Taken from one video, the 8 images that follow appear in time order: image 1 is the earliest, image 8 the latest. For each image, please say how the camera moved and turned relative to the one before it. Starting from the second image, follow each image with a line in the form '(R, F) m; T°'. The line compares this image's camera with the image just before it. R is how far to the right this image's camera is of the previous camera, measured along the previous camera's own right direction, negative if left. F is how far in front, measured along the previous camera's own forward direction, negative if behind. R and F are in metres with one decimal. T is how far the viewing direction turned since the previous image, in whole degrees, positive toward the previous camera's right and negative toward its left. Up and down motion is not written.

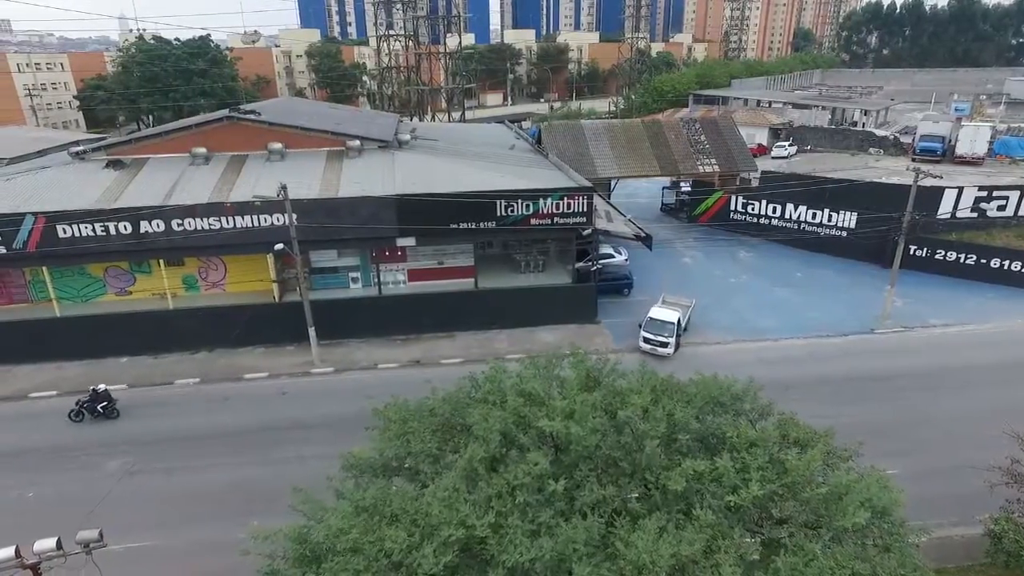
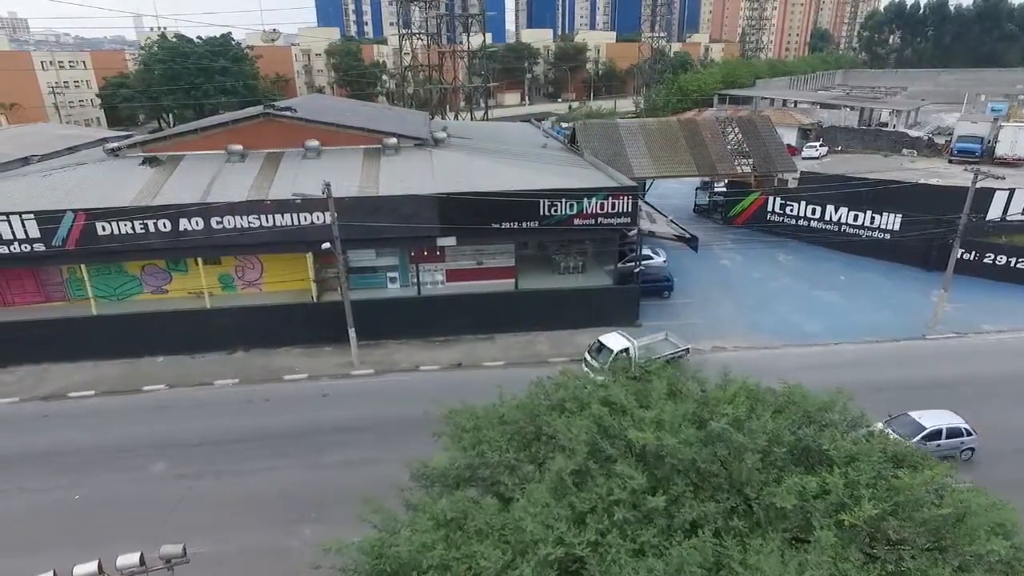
(-1.0, +0.4) m; -1°
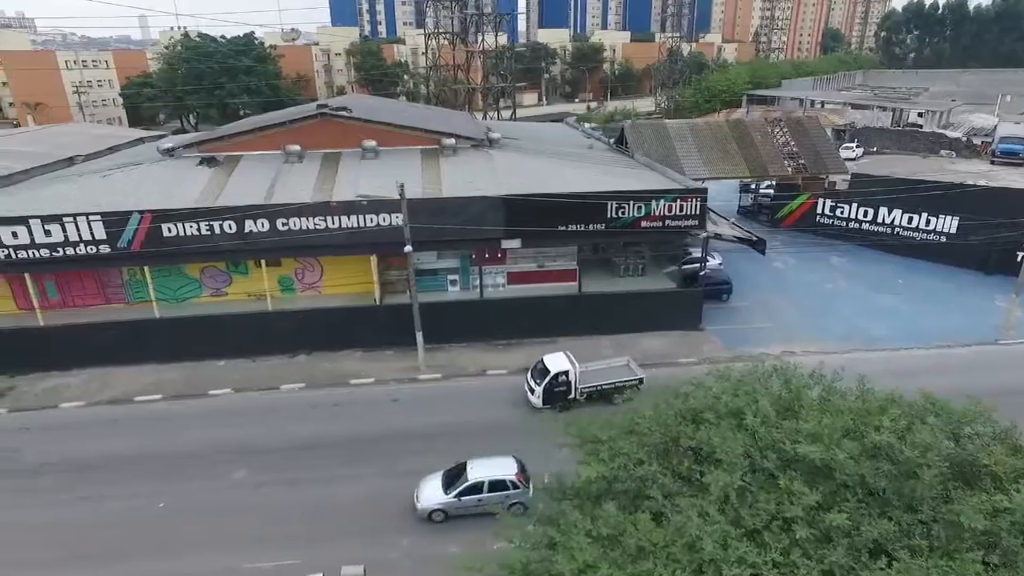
(-1.9, +0.3) m; 0°
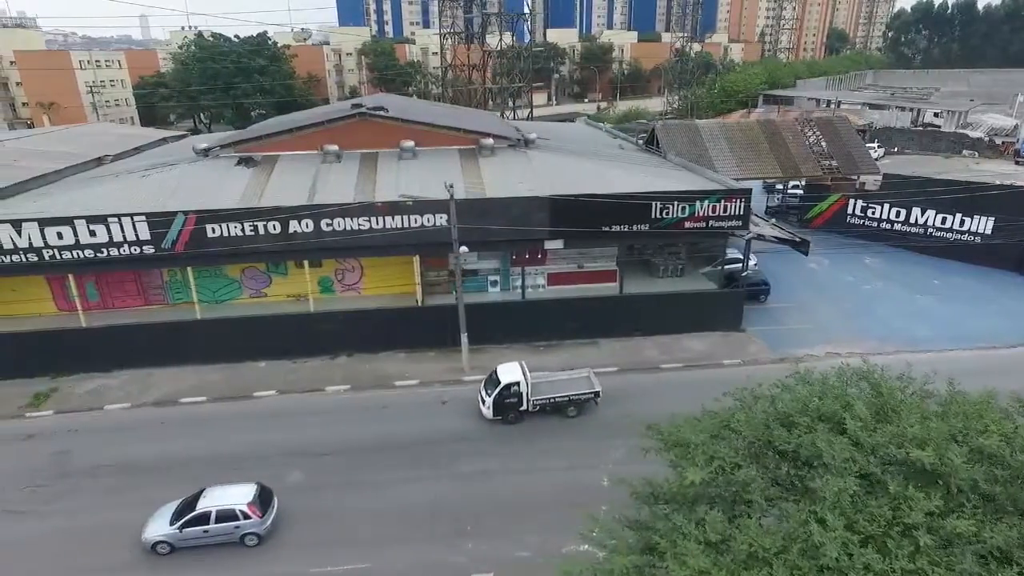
(-1.3, +0.1) m; 0°
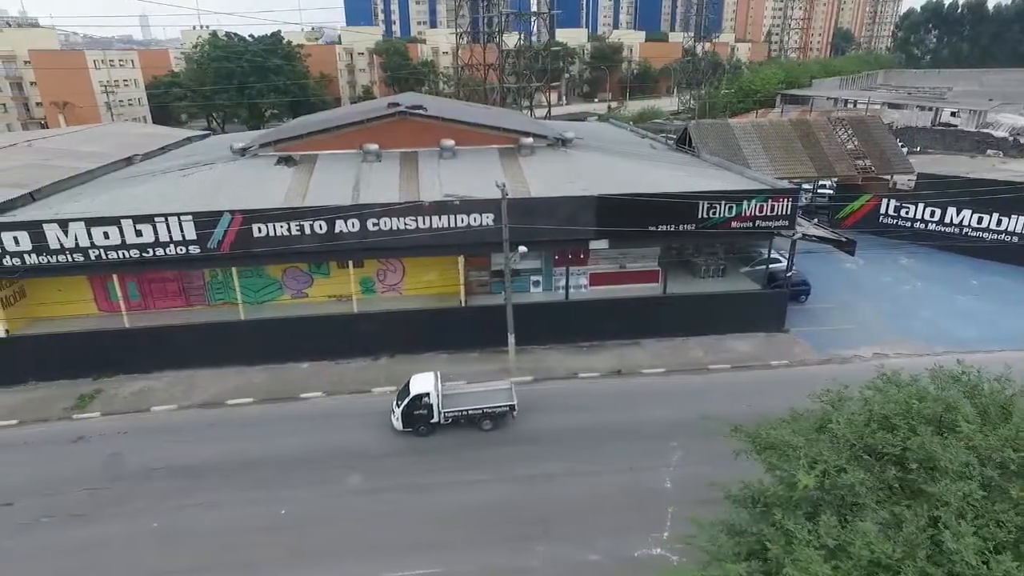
(-1.3, +0.2) m; 0°
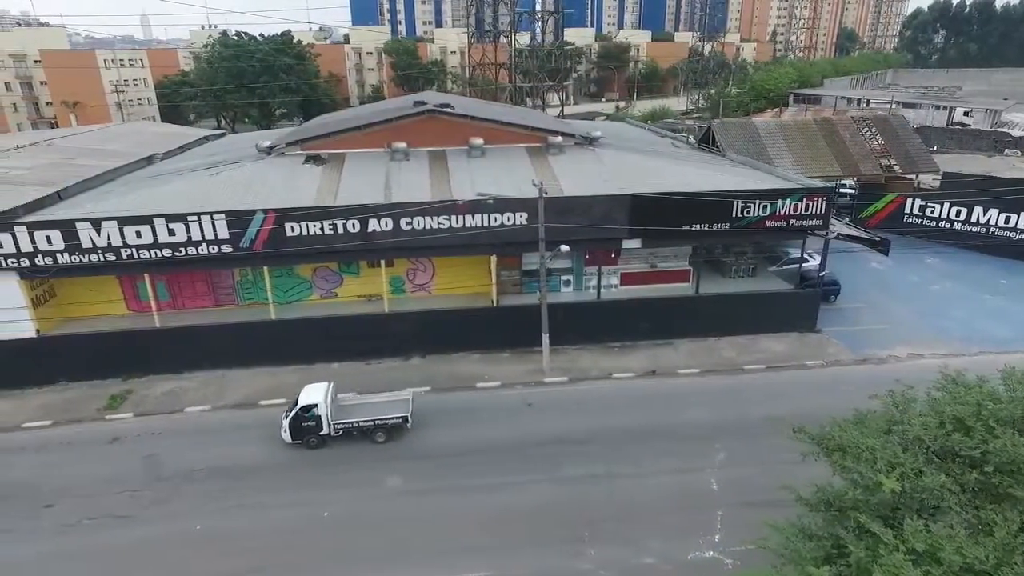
(-0.9, +0.2) m; 0°
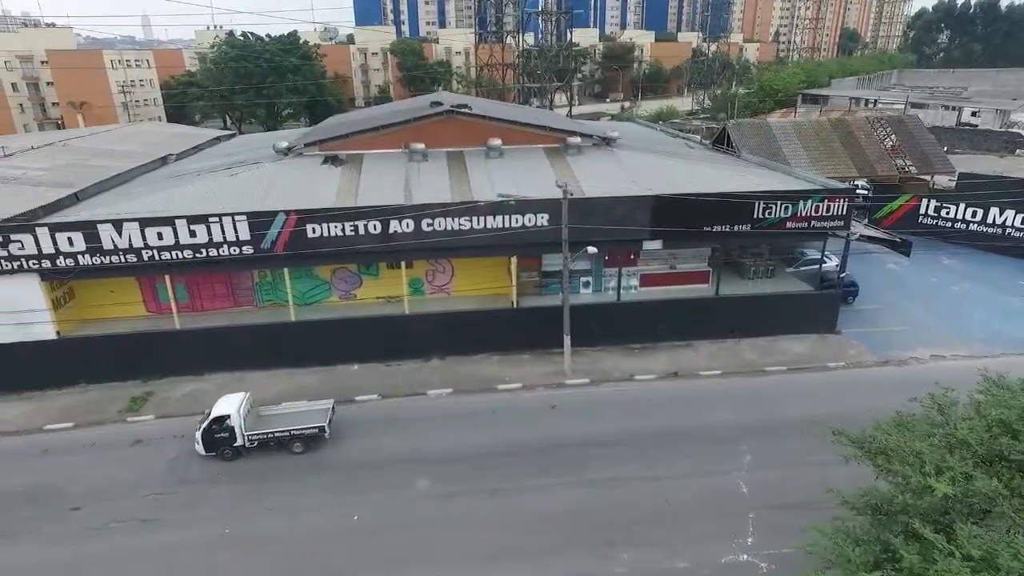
(-0.6, +0.1) m; 0°
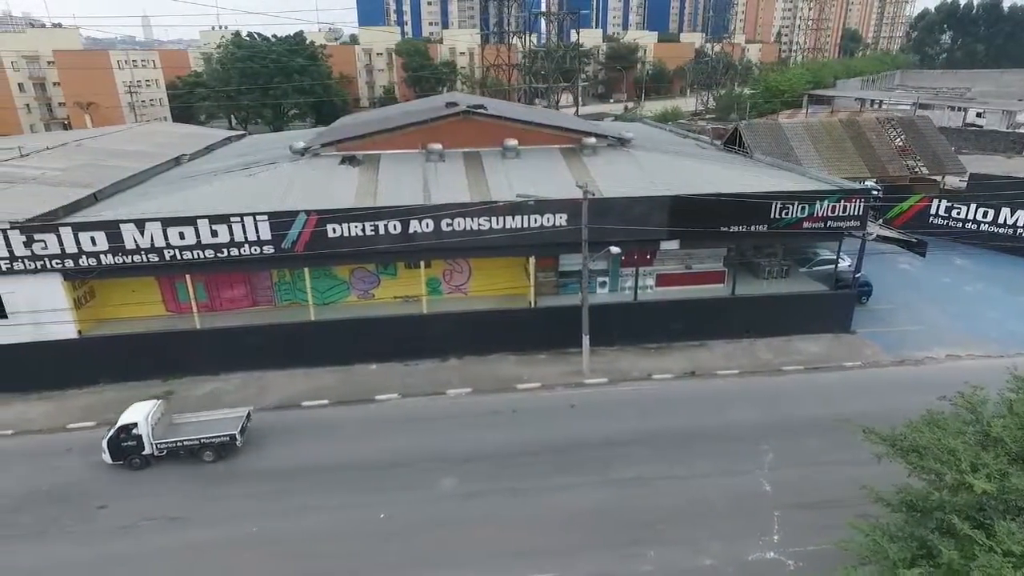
(-0.5, -0.1) m; 0°
